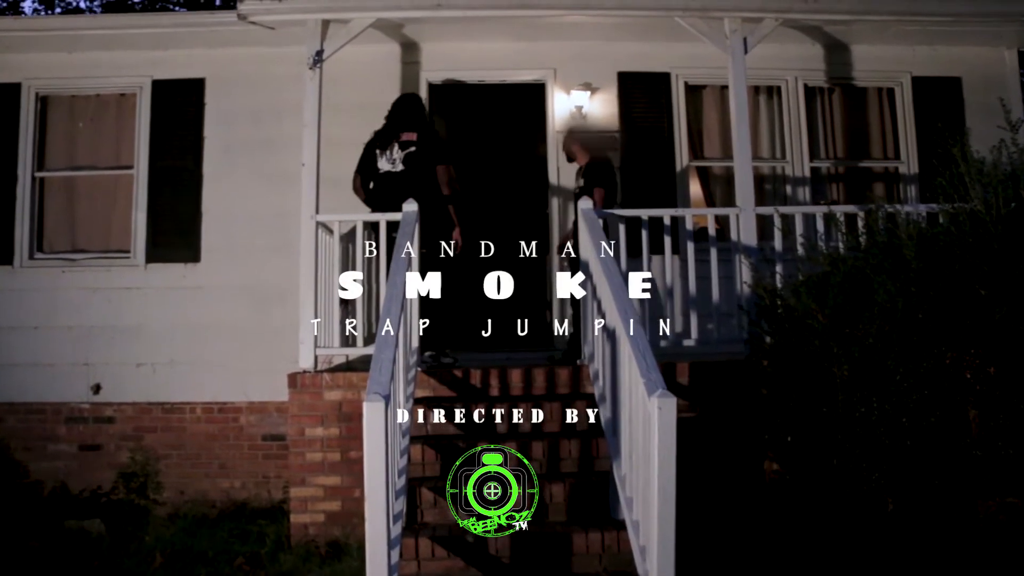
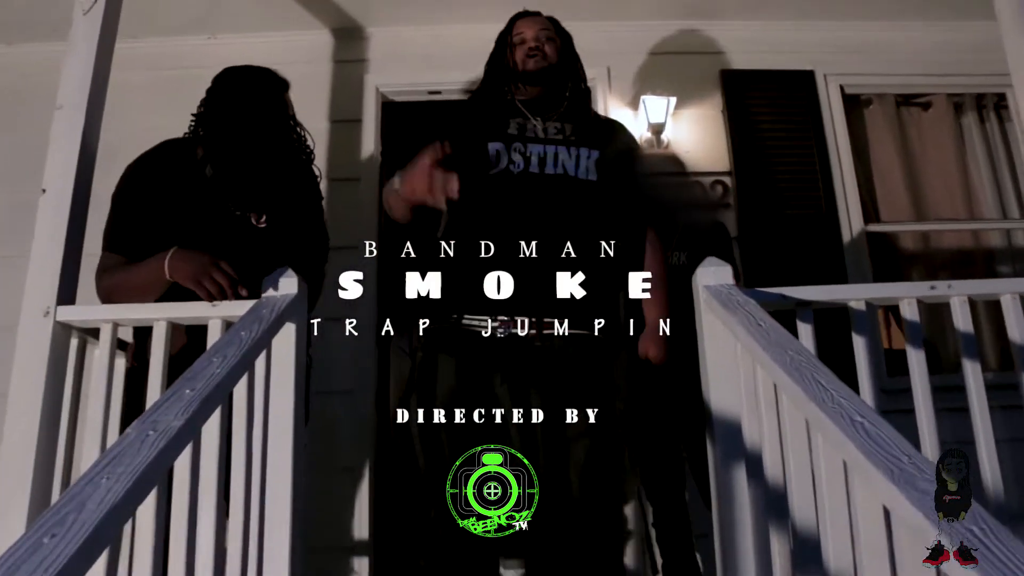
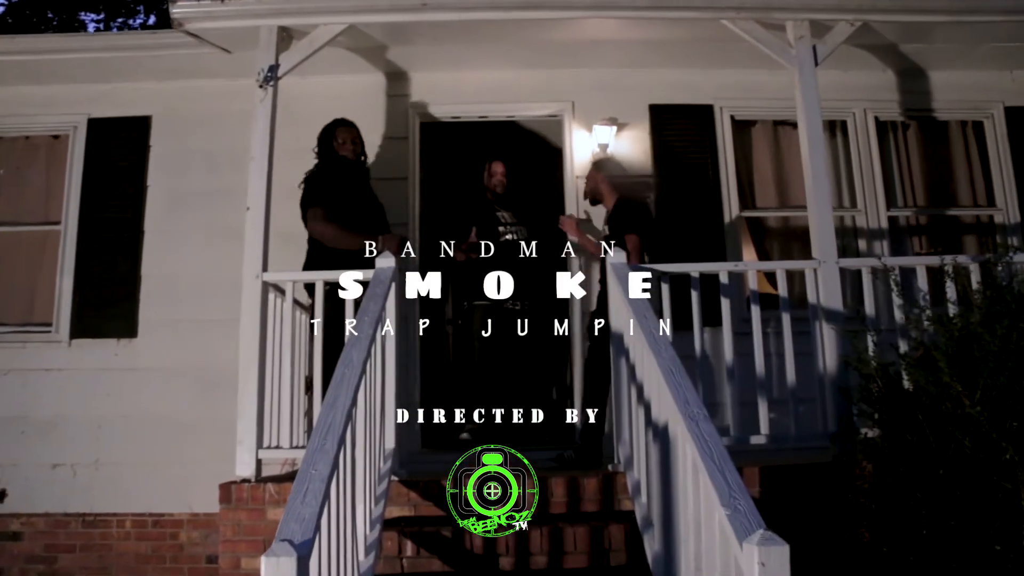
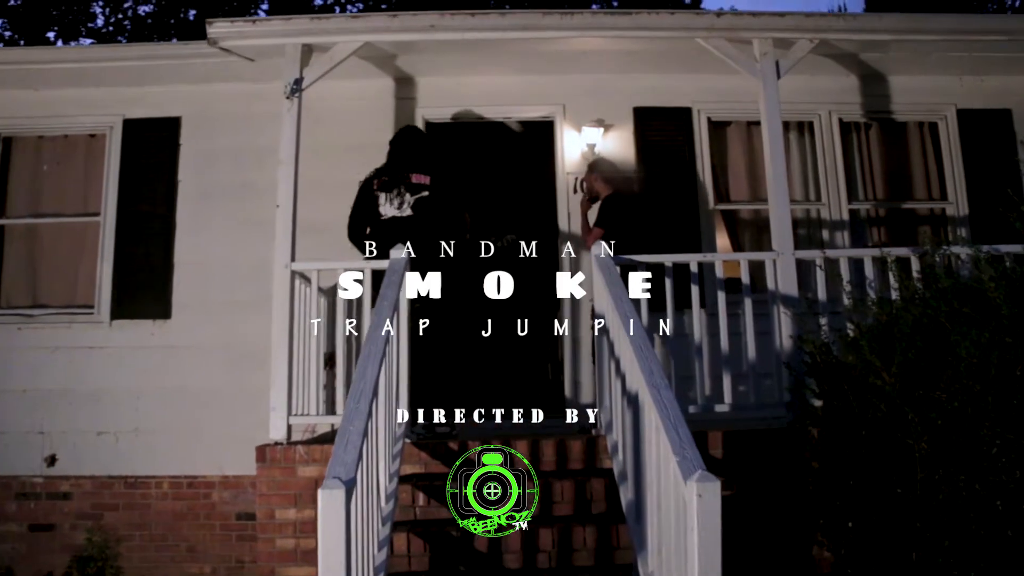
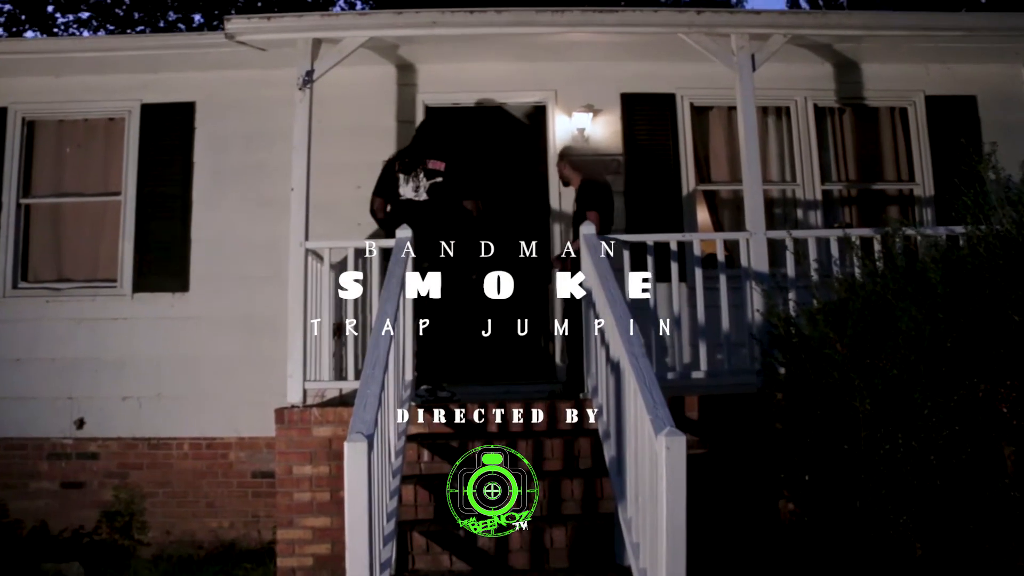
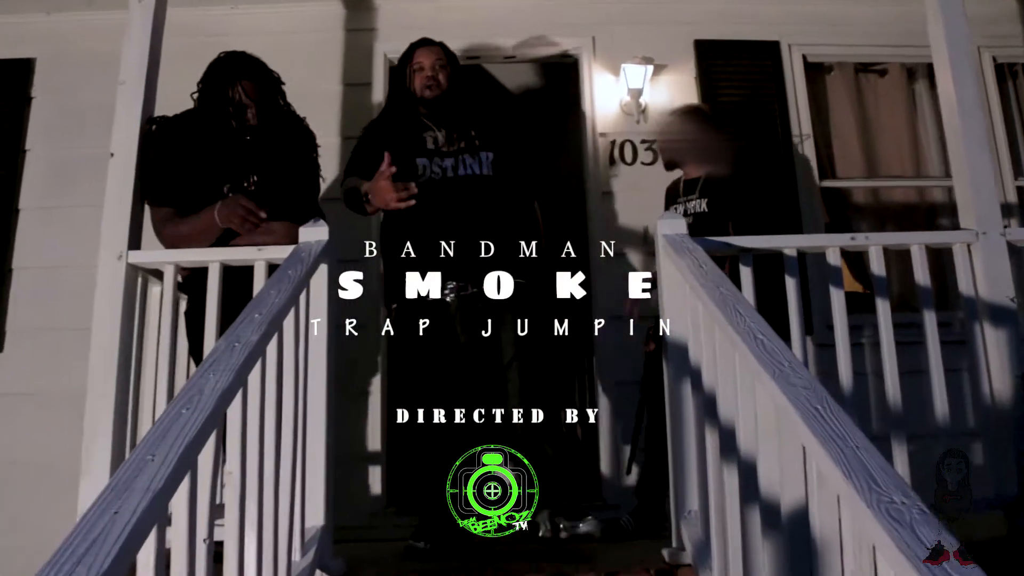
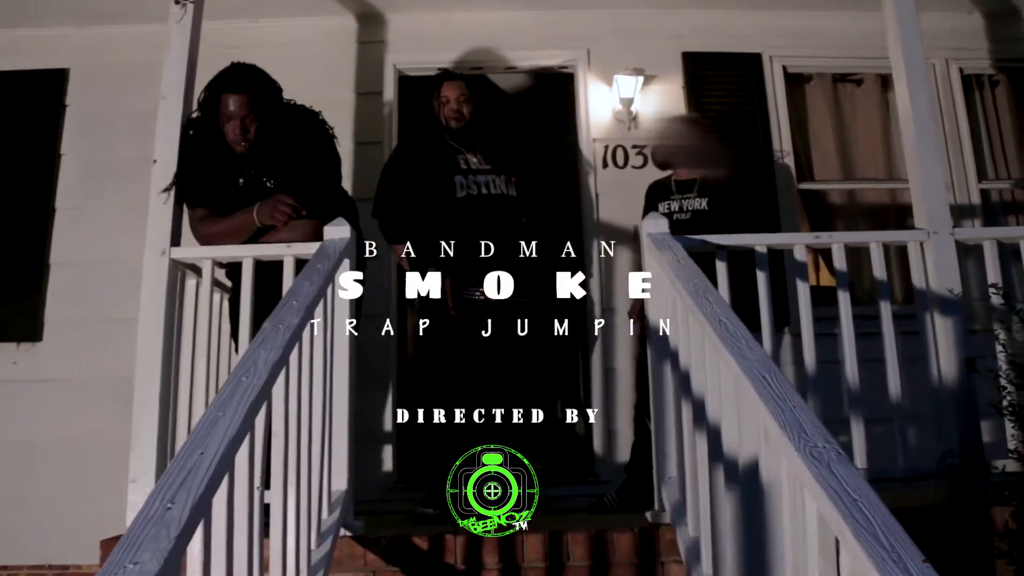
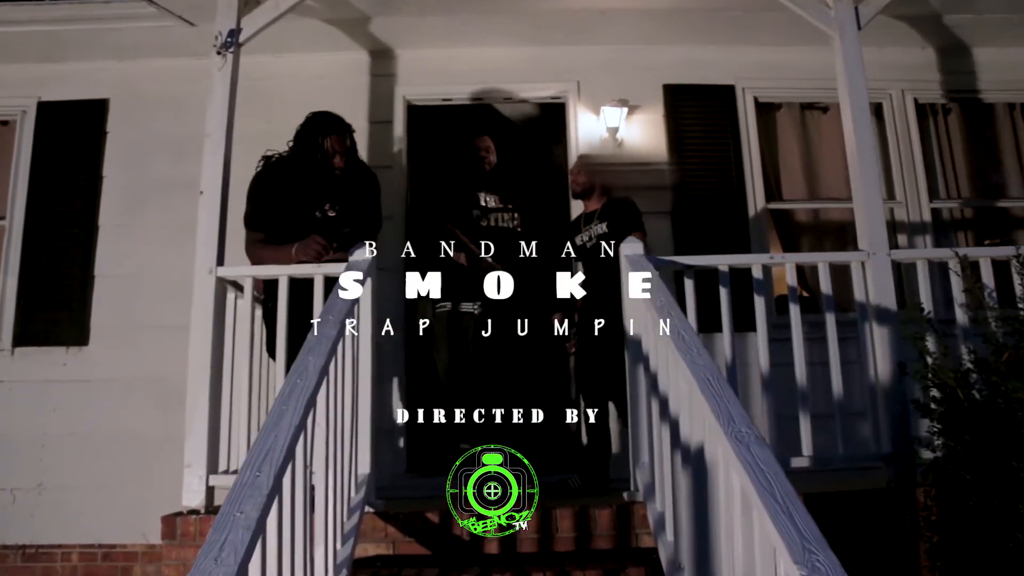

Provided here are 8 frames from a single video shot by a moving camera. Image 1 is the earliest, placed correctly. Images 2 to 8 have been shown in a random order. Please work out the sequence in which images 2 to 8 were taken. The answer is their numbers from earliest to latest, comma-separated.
5, 4, 3, 8, 7, 6, 2
